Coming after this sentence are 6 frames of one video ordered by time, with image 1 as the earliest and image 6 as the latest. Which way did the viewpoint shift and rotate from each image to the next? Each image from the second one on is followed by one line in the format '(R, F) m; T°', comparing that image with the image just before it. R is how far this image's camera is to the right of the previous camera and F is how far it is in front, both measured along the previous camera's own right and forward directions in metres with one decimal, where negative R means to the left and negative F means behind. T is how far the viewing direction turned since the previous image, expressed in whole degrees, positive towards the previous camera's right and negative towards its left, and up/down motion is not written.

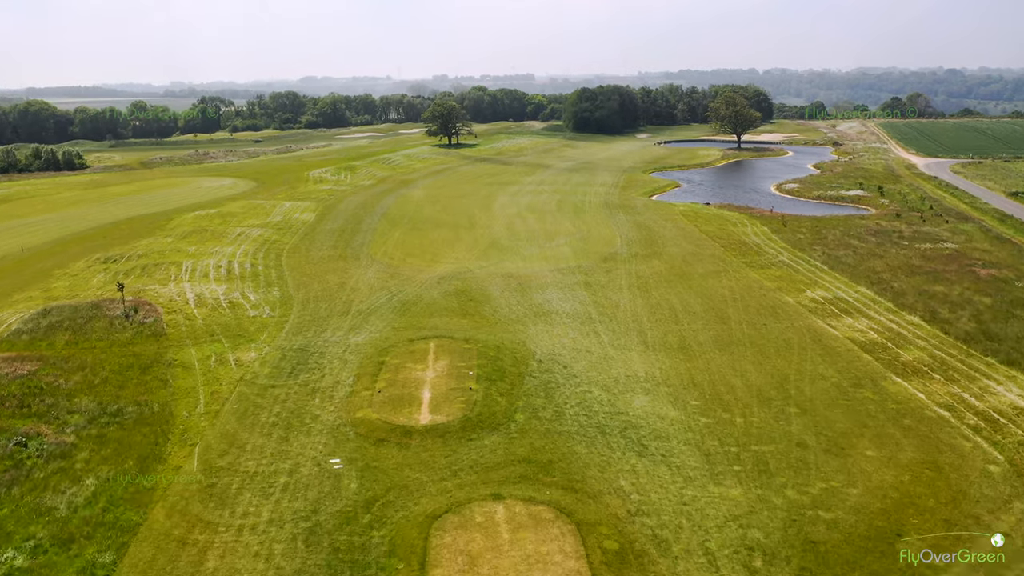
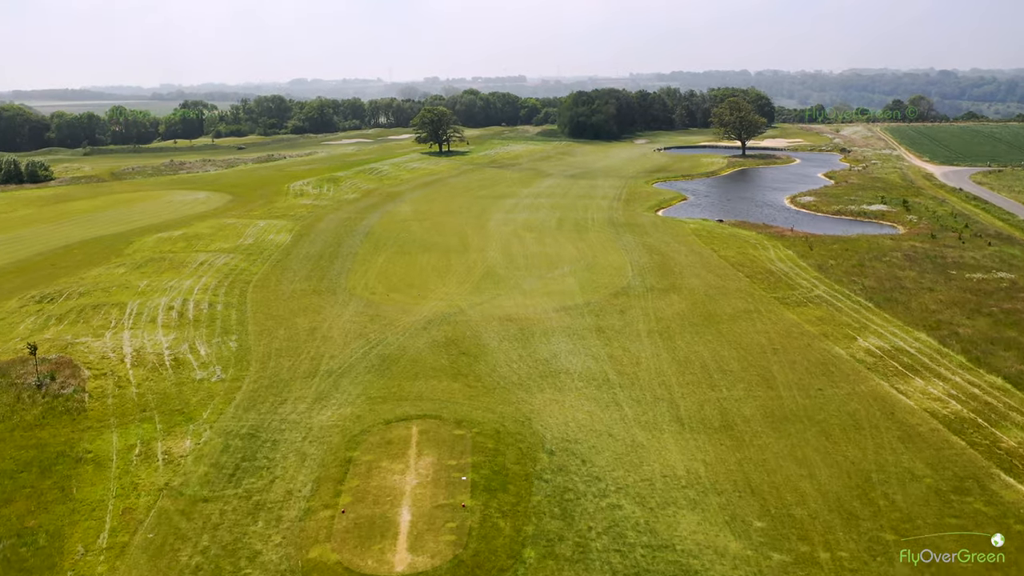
(-0.2, +4.5) m; +1°
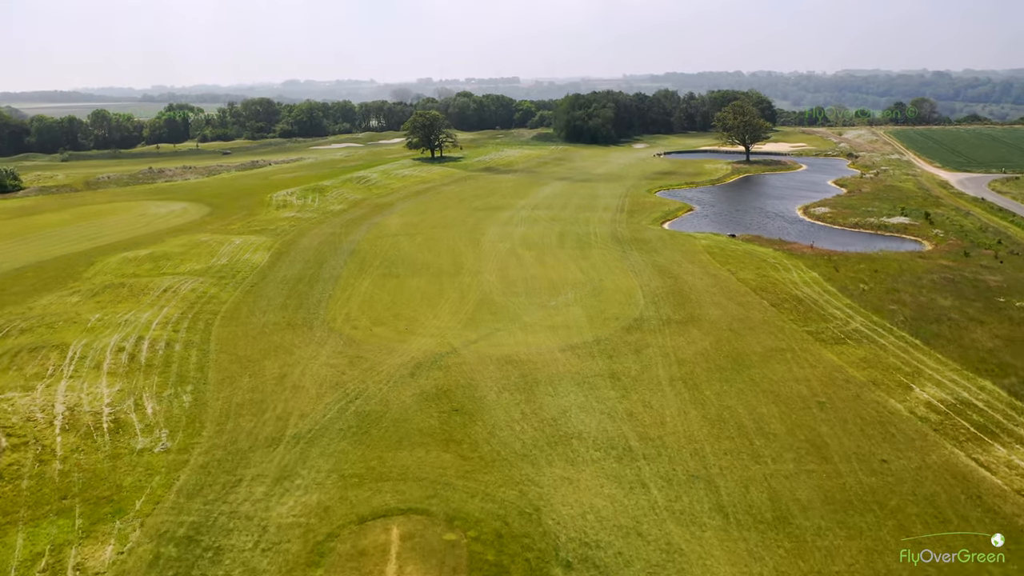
(-0.2, +3.5) m; 0°
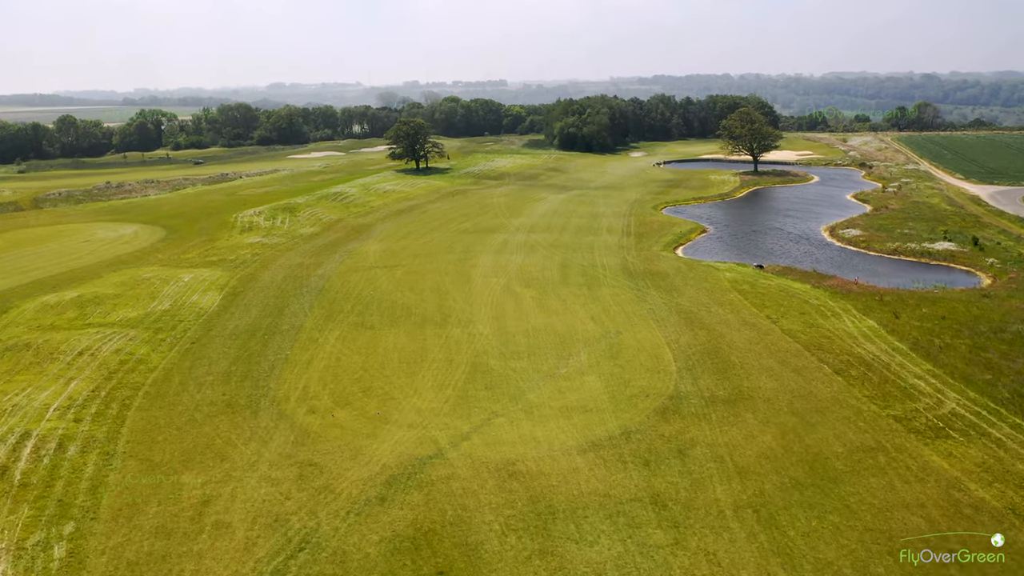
(-0.4, +6.1) m; +1°
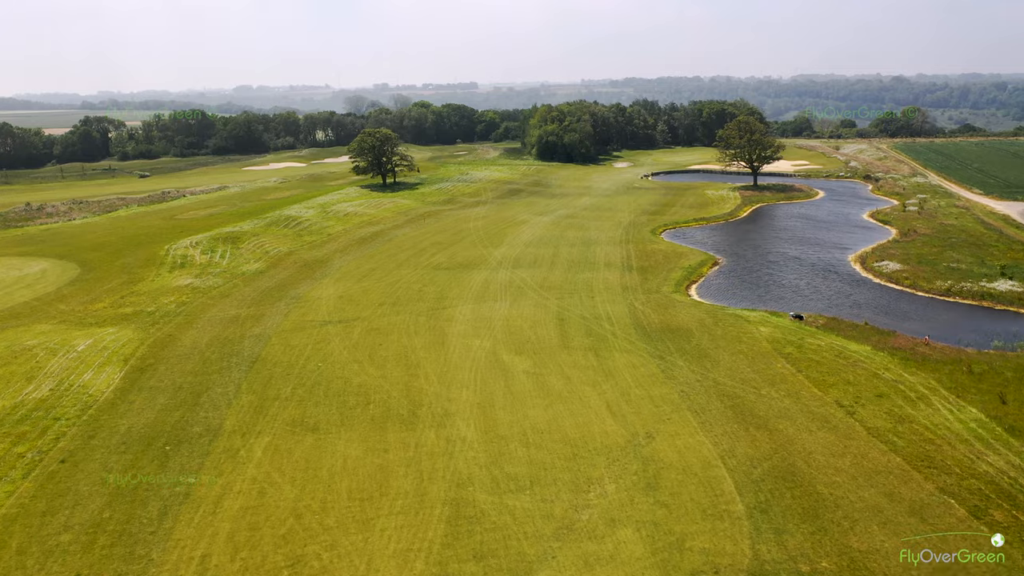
(-0.5, +7.7) m; +2°
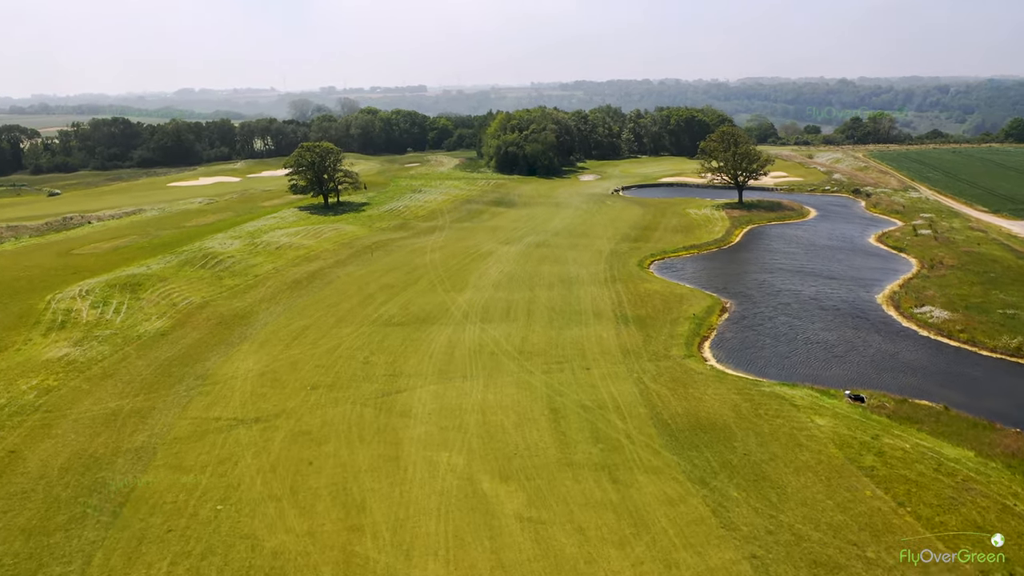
(-0.7, +8.2) m; +3°
